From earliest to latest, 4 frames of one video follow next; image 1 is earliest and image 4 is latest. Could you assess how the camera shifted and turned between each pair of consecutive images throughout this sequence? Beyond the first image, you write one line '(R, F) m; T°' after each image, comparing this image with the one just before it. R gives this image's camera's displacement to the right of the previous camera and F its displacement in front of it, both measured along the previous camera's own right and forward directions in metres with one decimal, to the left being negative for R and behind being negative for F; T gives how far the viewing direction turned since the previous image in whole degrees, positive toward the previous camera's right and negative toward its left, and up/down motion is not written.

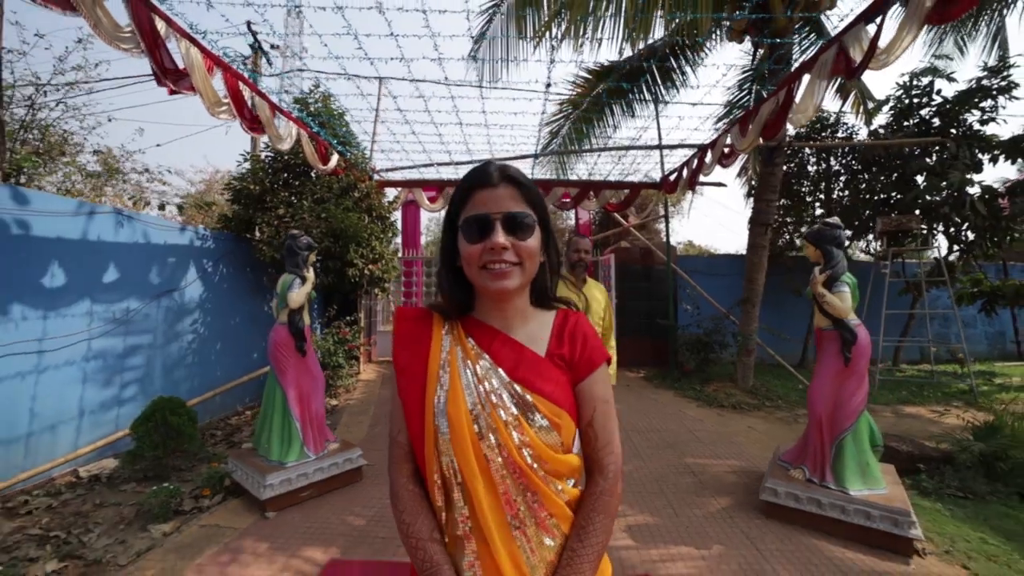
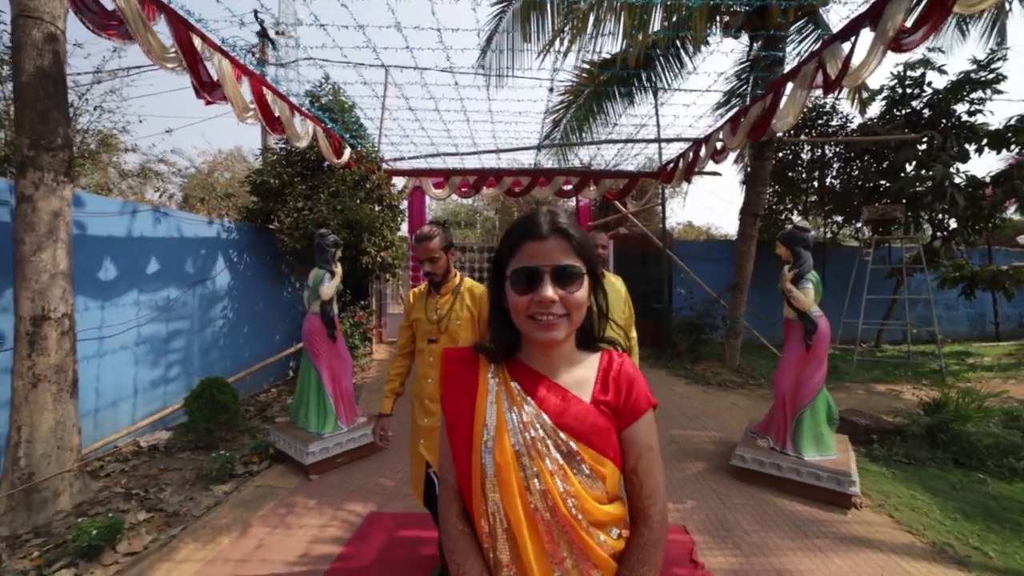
(0.0, -0.5) m; 0°
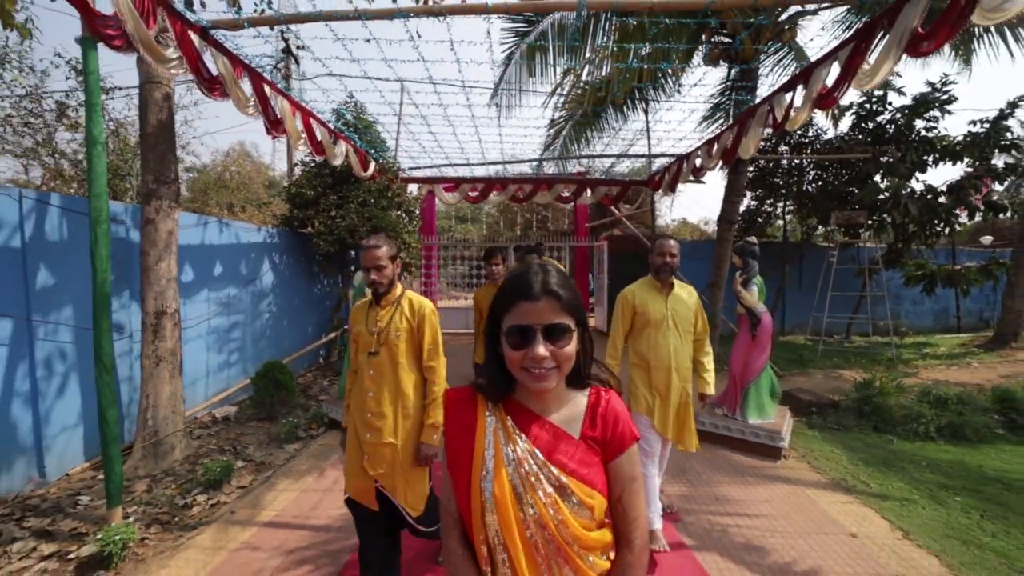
(-0.1, -1.0) m; 0°
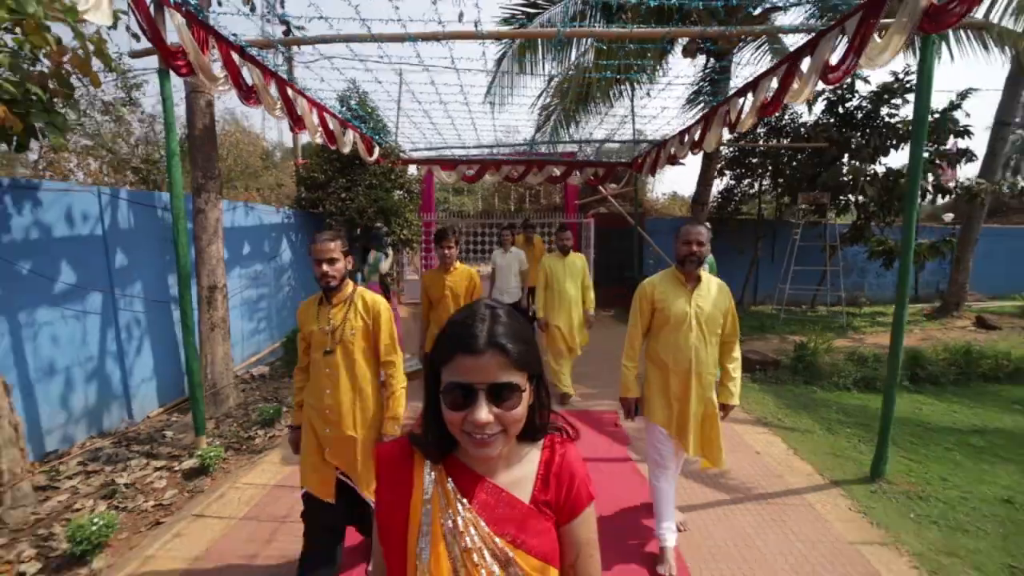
(0.0, -0.9) m; +1°
